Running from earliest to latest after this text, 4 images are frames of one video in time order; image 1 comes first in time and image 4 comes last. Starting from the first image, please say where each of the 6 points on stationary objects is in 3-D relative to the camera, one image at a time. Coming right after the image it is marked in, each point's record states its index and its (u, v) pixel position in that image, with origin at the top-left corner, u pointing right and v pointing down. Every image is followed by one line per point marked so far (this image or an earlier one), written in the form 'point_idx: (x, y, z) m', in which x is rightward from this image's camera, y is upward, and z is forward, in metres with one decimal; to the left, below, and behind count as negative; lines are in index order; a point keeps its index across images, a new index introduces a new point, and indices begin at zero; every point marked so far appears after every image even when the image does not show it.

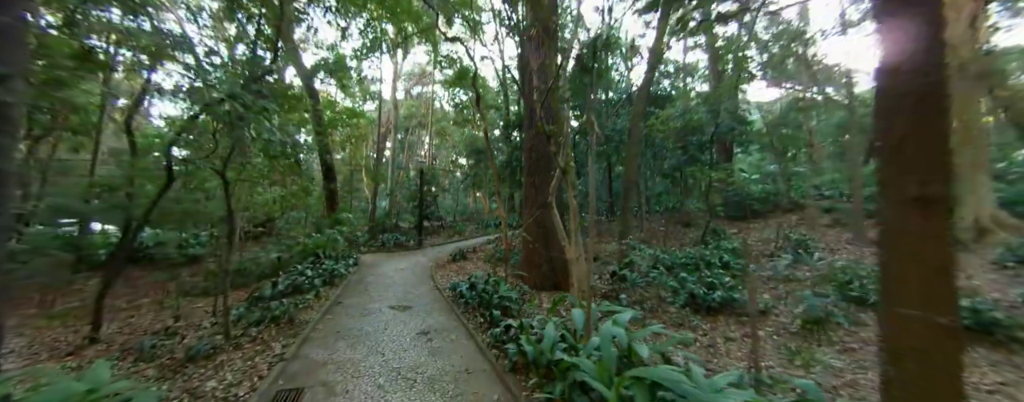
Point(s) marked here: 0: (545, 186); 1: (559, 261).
0: (+0.7, +0.3, +6.7) m
1: (+1.0, -1.3, +6.5) m
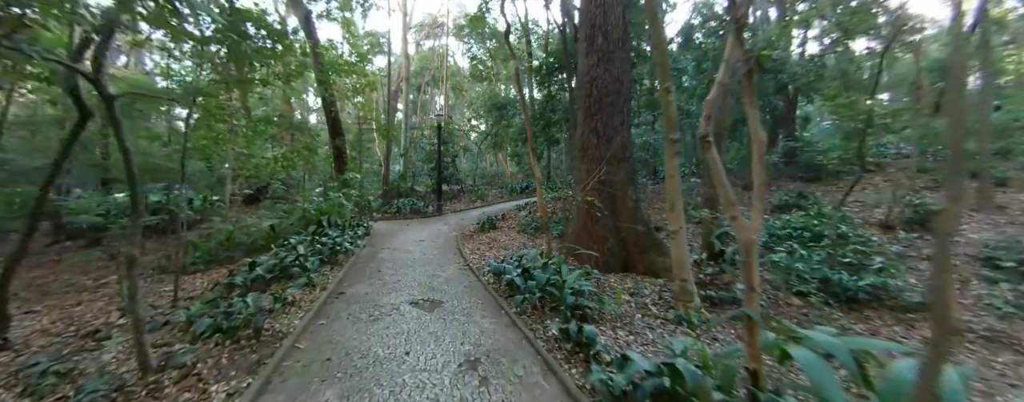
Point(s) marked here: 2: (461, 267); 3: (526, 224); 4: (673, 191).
0: (+1.6, +1.1, +4.8) m
1: (+1.9, -0.5, +4.8) m
2: (-0.8, -1.1, +4.7) m
3: (+0.3, -0.6, +7.6) m
4: (+2.0, +0.1, +3.6) m
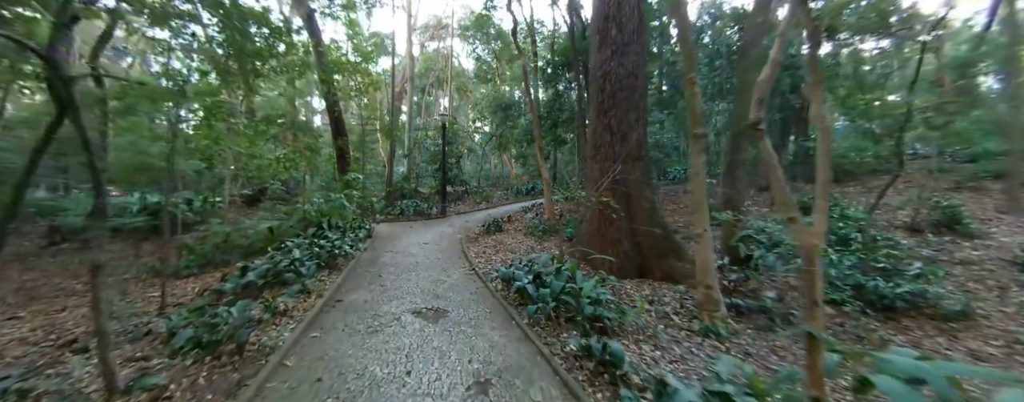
0: (+1.8, +1.1, +4.5) m
1: (+2.0, -0.6, +4.5) m
2: (-0.7, -1.1, +4.5) m
3: (+0.5, -0.6, +7.3) m
4: (+2.1, +0.1, +3.3) m
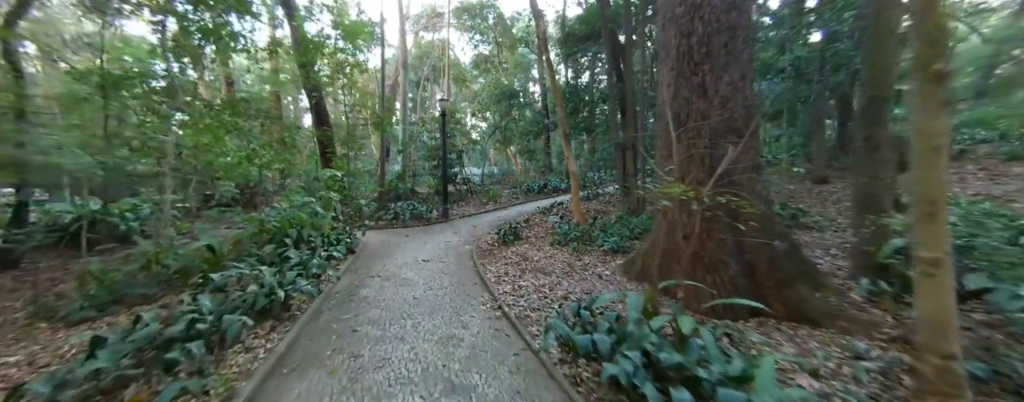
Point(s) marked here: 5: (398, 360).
0: (+2.2, +1.1, +3.0) m
1: (+2.5, -0.5, +3.0) m
2: (-0.2, -1.1, +2.9) m
3: (+1.0, -0.6, +5.7) m
4: (+2.5, +0.1, +1.8) m
5: (-0.8, -1.1, +2.2) m
